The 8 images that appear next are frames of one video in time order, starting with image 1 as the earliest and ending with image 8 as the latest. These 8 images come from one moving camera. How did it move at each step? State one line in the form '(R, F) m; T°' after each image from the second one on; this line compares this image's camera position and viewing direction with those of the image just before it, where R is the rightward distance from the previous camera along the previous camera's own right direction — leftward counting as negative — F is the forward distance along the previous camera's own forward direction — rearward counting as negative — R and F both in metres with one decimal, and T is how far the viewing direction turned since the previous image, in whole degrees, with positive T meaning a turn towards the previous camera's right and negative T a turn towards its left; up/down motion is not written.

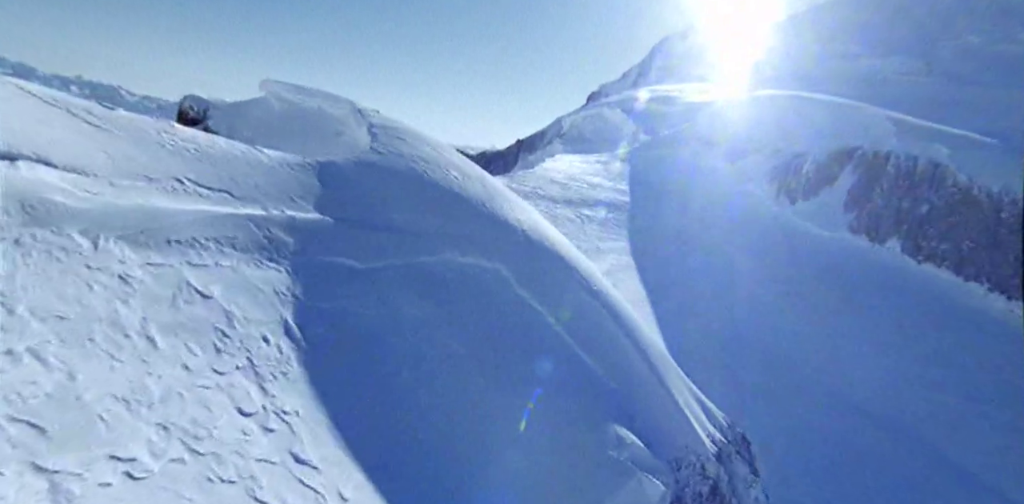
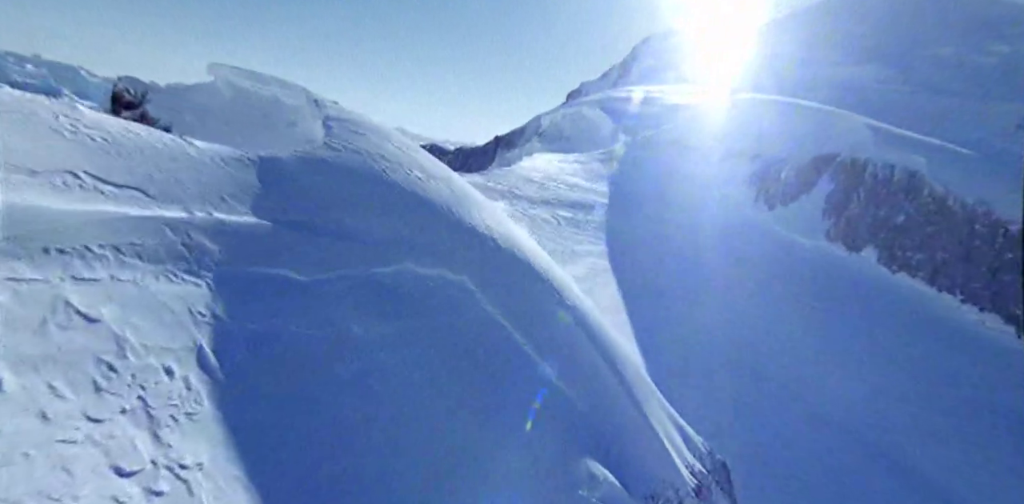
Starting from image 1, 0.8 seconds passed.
(+0.1, +0.5) m; +3°
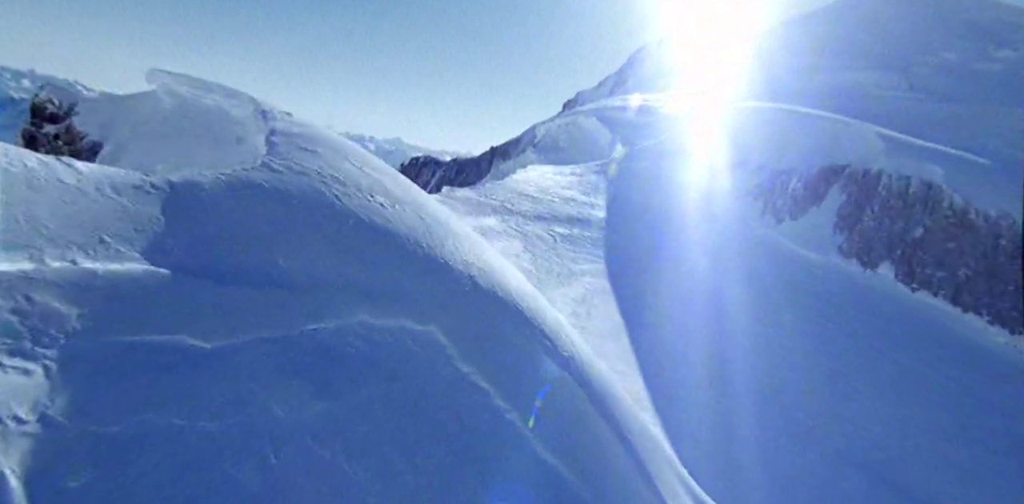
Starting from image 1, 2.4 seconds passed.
(+0.2, +1.0) m; 0°
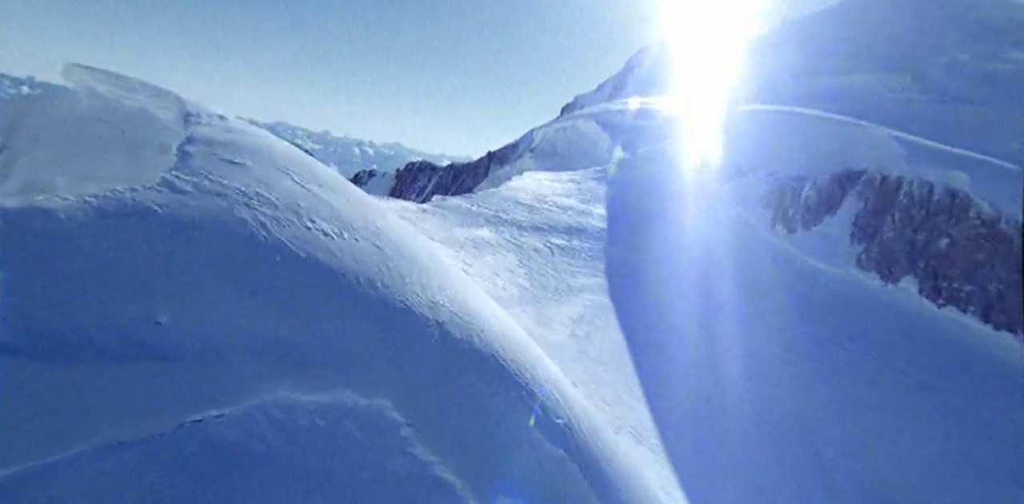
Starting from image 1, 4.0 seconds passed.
(+0.2, +1.0) m; 0°
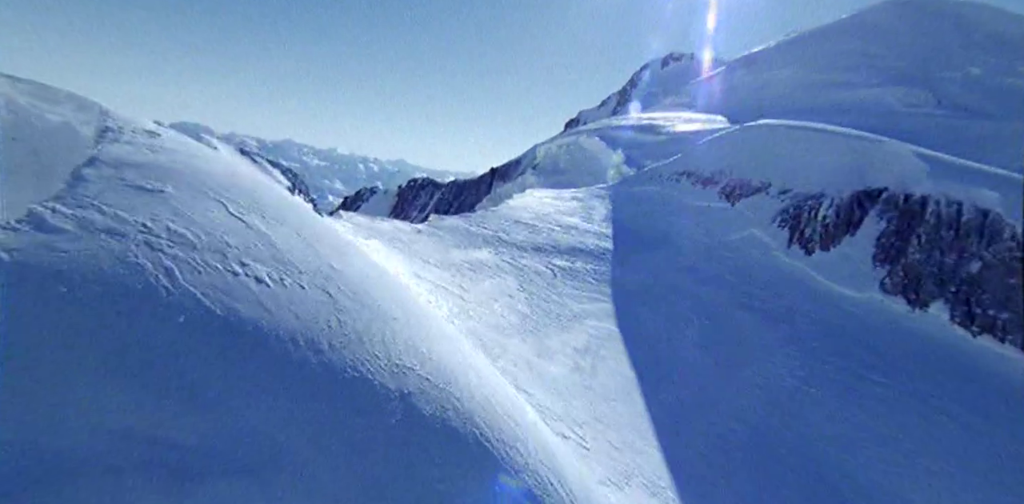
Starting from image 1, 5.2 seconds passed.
(+0.1, +0.8) m; 0°
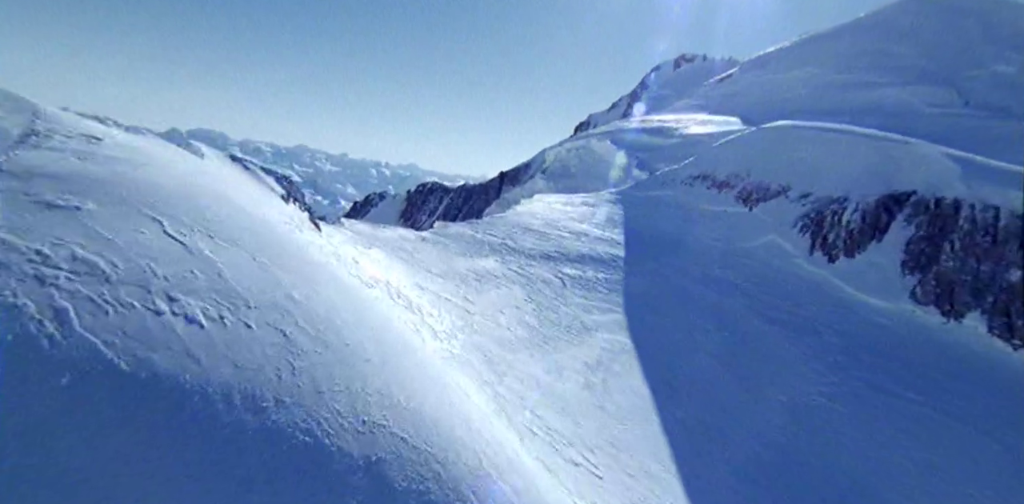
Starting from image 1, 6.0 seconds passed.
(+0.1, +0.5) m; -1°
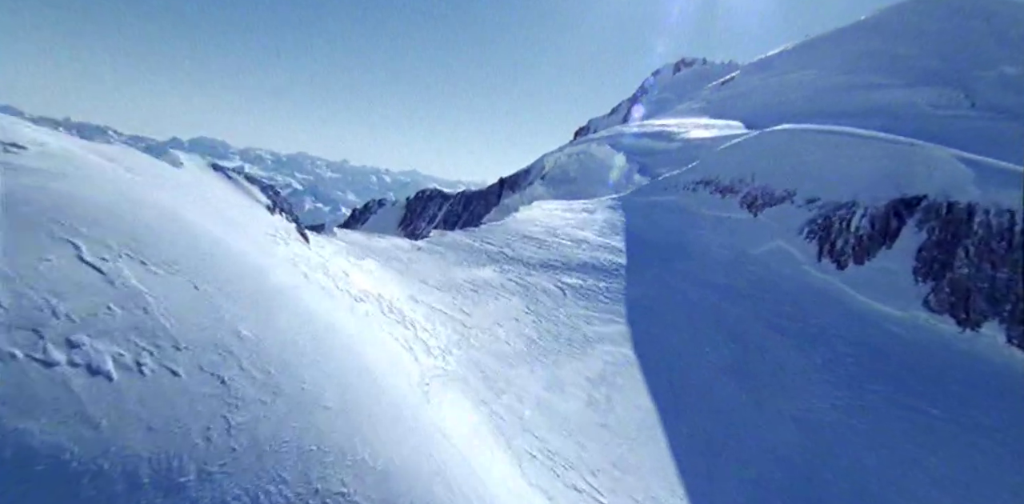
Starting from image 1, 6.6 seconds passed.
(+0.1, +0.4) m; 0°
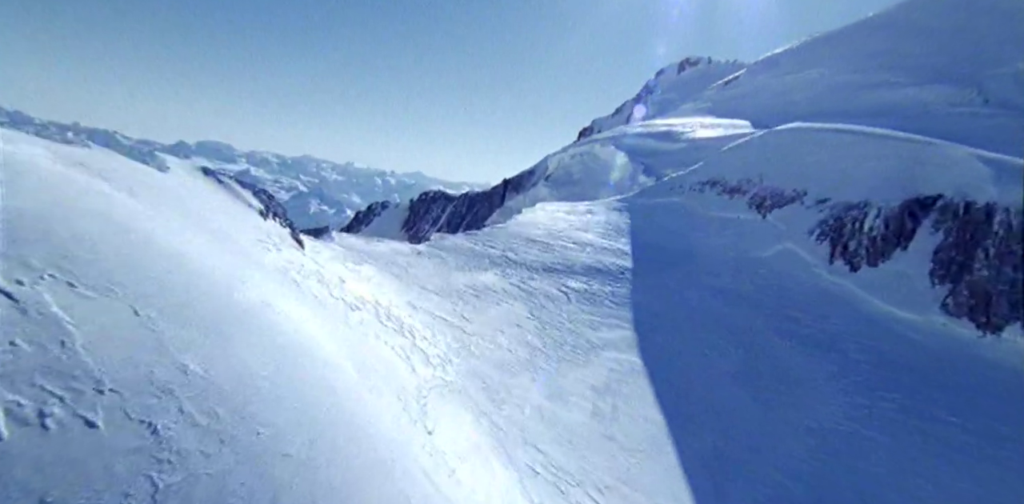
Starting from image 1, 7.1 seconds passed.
(+0.1, +0.3) m; -1°
